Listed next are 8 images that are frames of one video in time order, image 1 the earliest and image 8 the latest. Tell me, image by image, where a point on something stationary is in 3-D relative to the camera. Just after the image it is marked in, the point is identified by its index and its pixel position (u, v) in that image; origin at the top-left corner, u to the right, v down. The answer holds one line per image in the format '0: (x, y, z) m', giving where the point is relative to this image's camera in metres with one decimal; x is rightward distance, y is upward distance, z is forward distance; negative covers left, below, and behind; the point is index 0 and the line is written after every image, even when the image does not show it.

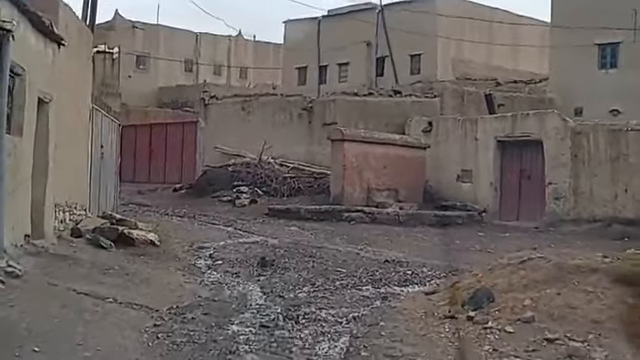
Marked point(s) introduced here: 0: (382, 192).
0: (+1.2, -0.2, +17.5) m
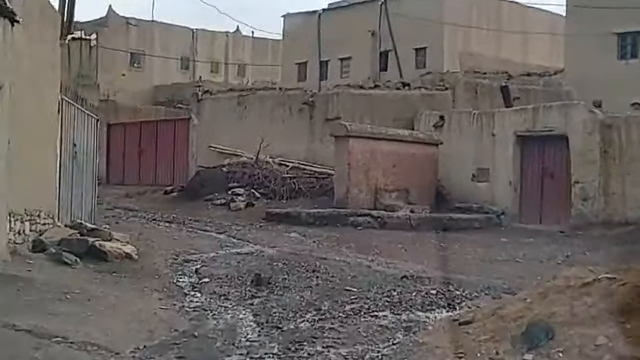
0: (+1.3, -0.2, +15.9) m
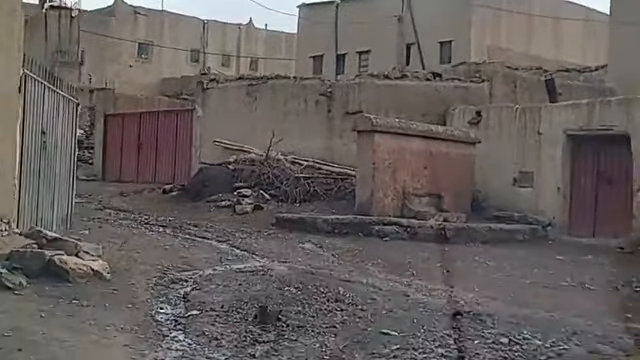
0: (+1.5, -0.3, +13.8) m
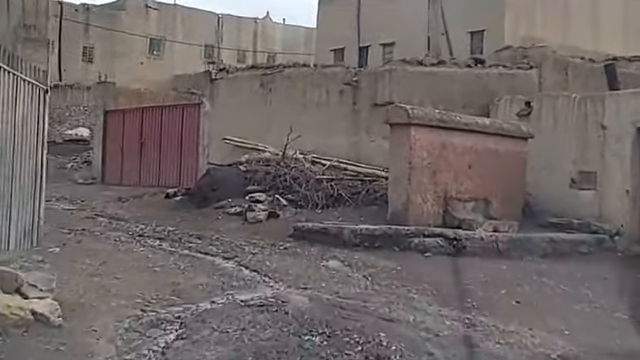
0: (+1.9, -0.3, +11.7) m
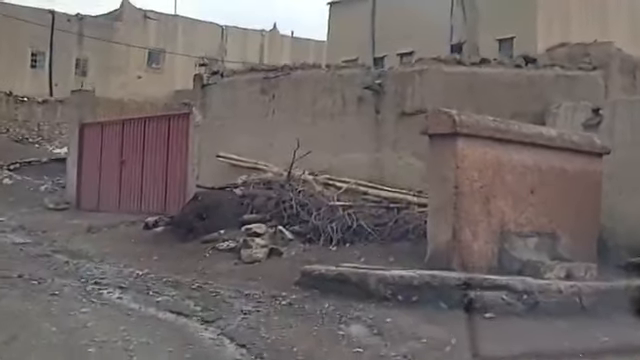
0: (+2.0, -0.6, +8.8) m
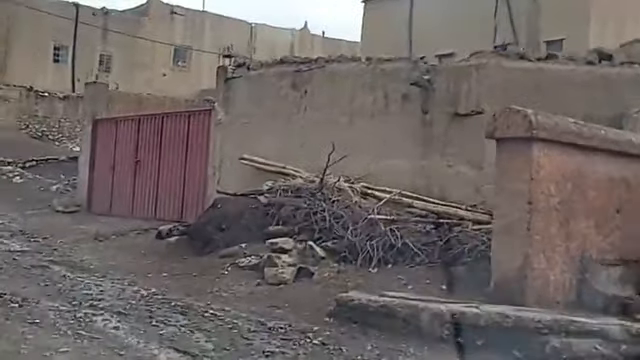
0: (+2.4, -0.7, +7.3) m
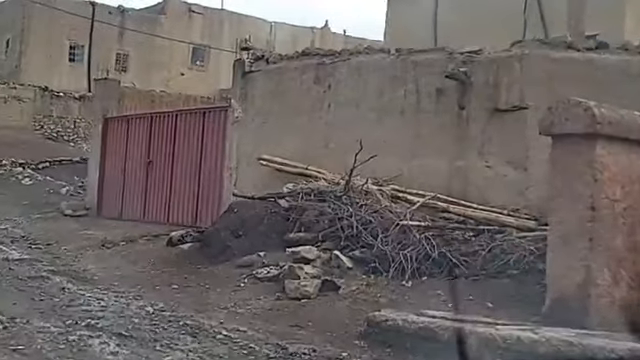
0: (+2.6, -0.7, +6.3) m
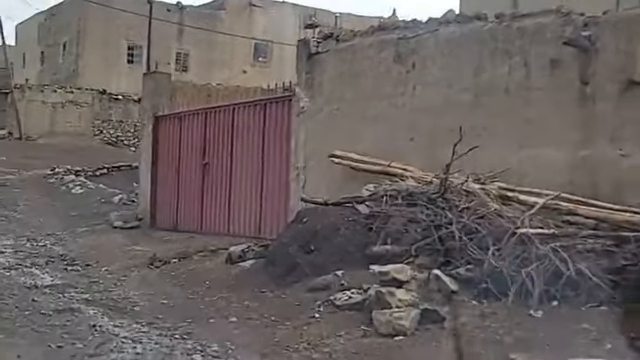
0: (+3.1, -0.7, +4.4) m
